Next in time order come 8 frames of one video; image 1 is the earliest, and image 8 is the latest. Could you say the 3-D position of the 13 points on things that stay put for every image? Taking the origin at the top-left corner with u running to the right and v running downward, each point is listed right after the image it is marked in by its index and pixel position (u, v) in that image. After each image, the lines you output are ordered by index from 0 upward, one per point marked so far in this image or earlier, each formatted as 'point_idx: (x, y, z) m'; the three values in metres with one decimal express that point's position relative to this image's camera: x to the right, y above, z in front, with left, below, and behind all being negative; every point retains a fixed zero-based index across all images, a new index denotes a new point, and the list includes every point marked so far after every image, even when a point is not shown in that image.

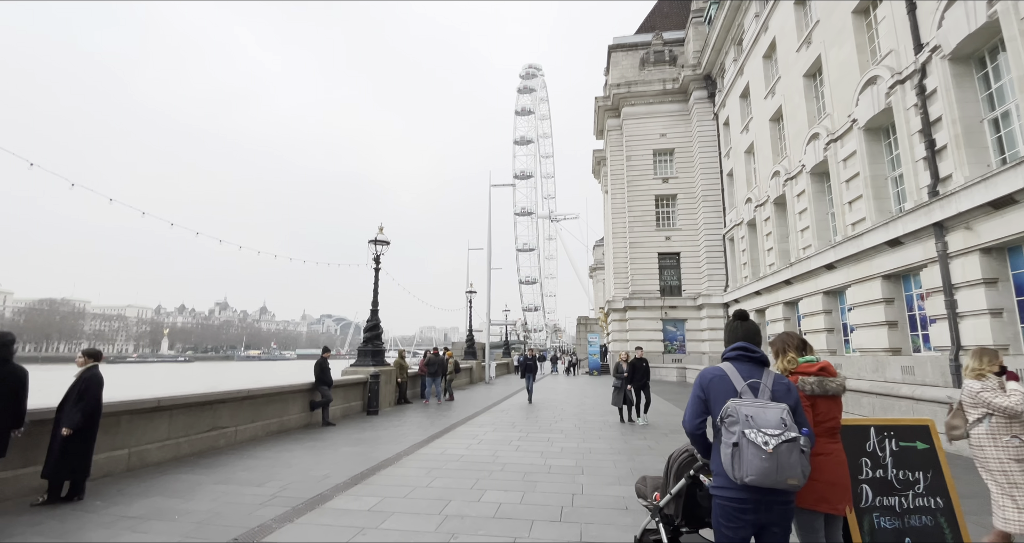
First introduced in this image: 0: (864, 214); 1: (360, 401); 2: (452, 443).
0: (+9.7, +1.6, +13.3) m
1: (-3.4, -2.9, +10.8) m
2: (-0.9, -2.6, +7.3) m
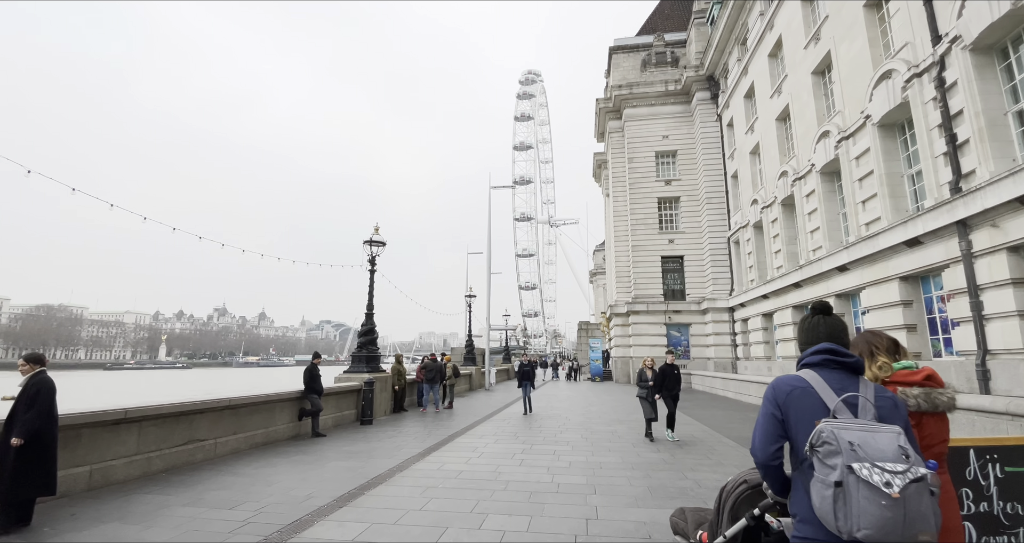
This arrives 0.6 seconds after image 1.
0: (+9.7, +1.5, +12.8) m
1: (-3.4, -2.9, +10.2) m
2: (-0.9, -2.6, +6.7) m
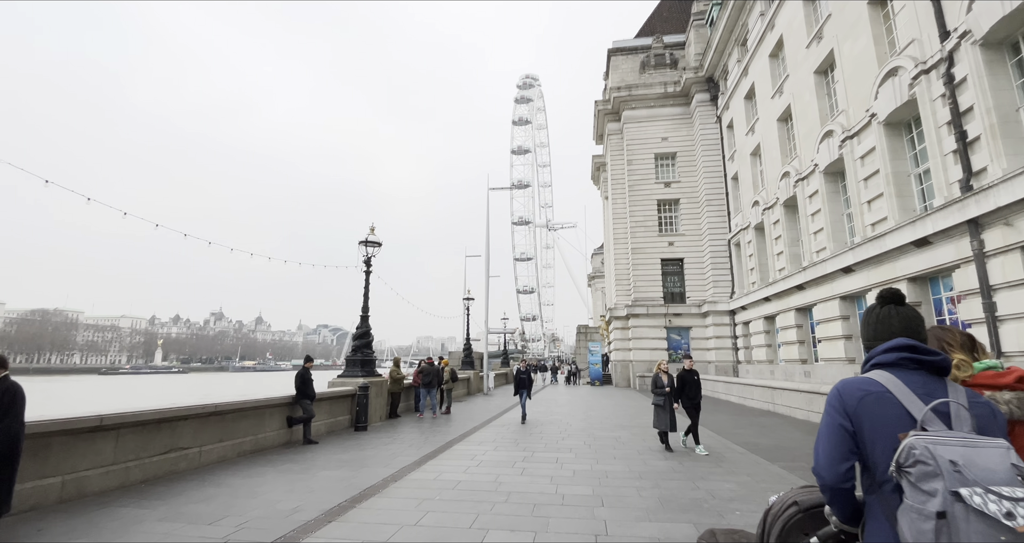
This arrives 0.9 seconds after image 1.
0: (+9.7, +1.5, +12.6) m
1: (-3.4, -3.0, +9.9) m
2: (-0.9, -2.6, +6.4) m
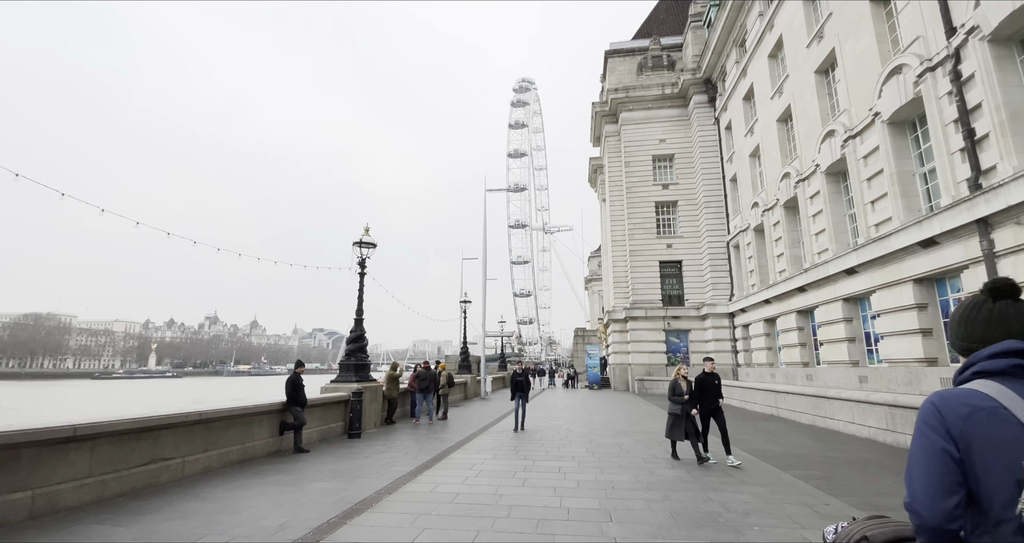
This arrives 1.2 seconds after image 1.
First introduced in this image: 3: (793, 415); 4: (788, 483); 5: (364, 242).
0: (+9.7, +1.5, +12.4) m
1: (-3.4, -3.0, +9.6) m
2: (-0.8, -2.6, +6.1) m
3: (+7.1, -3.7, +12.3) m
4: (+3.3, -2.5, +5.7) m
5: (-3.4, +0.7, +11.2) m
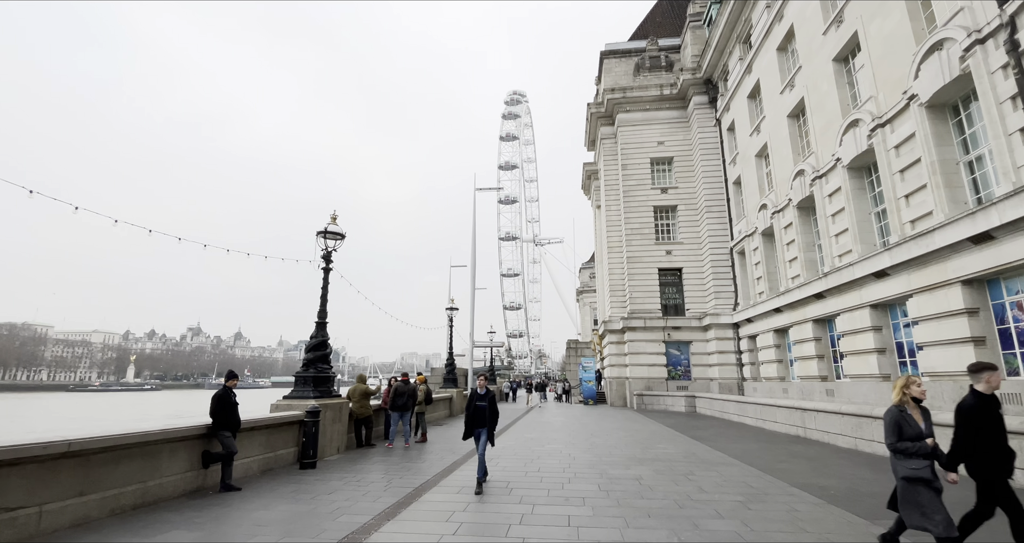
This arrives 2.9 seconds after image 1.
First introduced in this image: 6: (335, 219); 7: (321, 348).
0: (+9.5, +1.4, +11.0) m
1: (-3.6, -2.8, +7.8) m
2: (-0.9, -2.4, +4.4) m
3: (+6.9, -3.7, +10.7) m
4: (+3.2, -2.3, +4.1) m
5: (-3.6, +0.8, +9.5) m
6: (-3.5, +1.0, +9.7) m
7: (-3.5, -1.4, +8.8) m
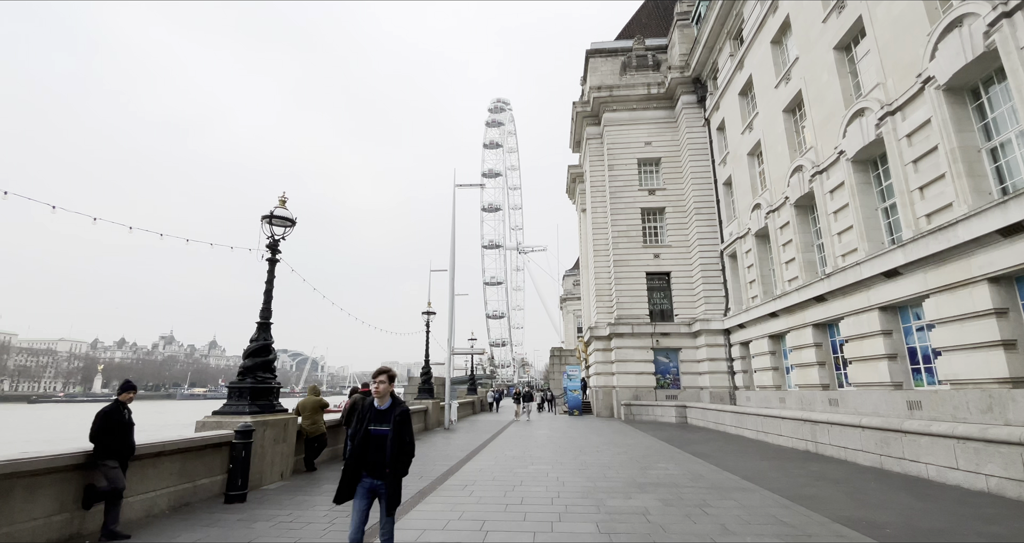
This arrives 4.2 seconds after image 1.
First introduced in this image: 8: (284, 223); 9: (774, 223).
0: (+9.1, +1.5, +10.1) m
1: (-3.9, -2.7, +6.4) m
2: (-1.1, -2.1, +3.1) m
3: (+6.5, -3.6, +9.6) m
4: (+3.0, -2.1, +2.9) m
5: (-3.9, +0.9, +8.1) m
6: (-3.9, +1.2, +8.3) m
7: (-3.8, -1.2, +7.4) m
8: (-3.9, +0.8, +8.2) m
9: (+9.5, +1.8, +17.5) m
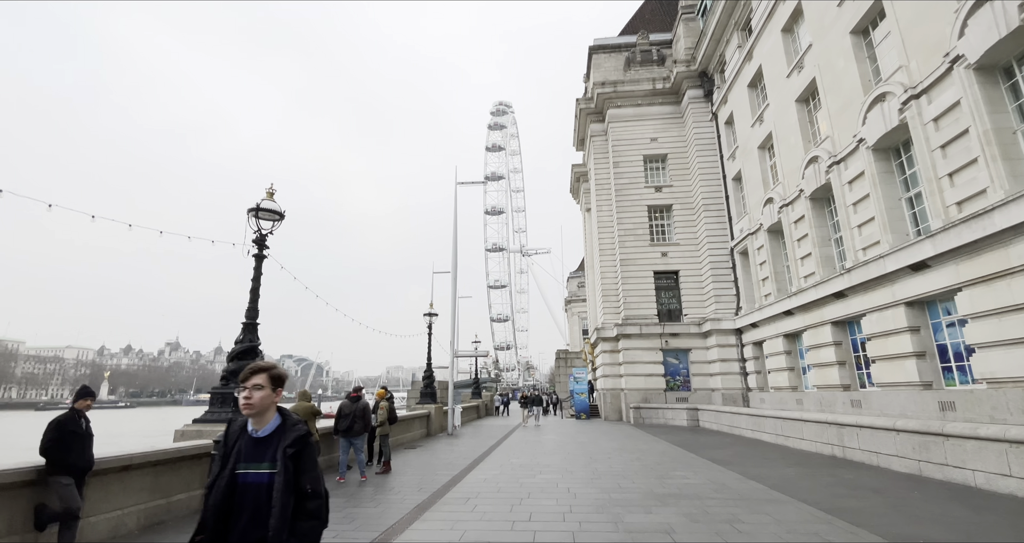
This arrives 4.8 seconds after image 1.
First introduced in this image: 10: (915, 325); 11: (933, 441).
0: (+9.1, +1.7, +9.4) m
1: (-3.8, -2.6, +5.8) m
2: (-1.1, -2.0, +2.5) m
3: (+6.6, -3.5, +9.0) m
4: (+3.1, -2.0, +2.3) m
5: (-3.9, +1.0, +7.6) m
6: (-3.8, +1.2, +7.8) m
7: (-3.7, -1.2, +6.9) m
8: (-3.8, +0.9, +7.7) m
9: (+9.6, +1.9, +16.8) m
10: (+9.3, -1.2, +11.2) m
11: (+6.5, -2.6, +7.5) m
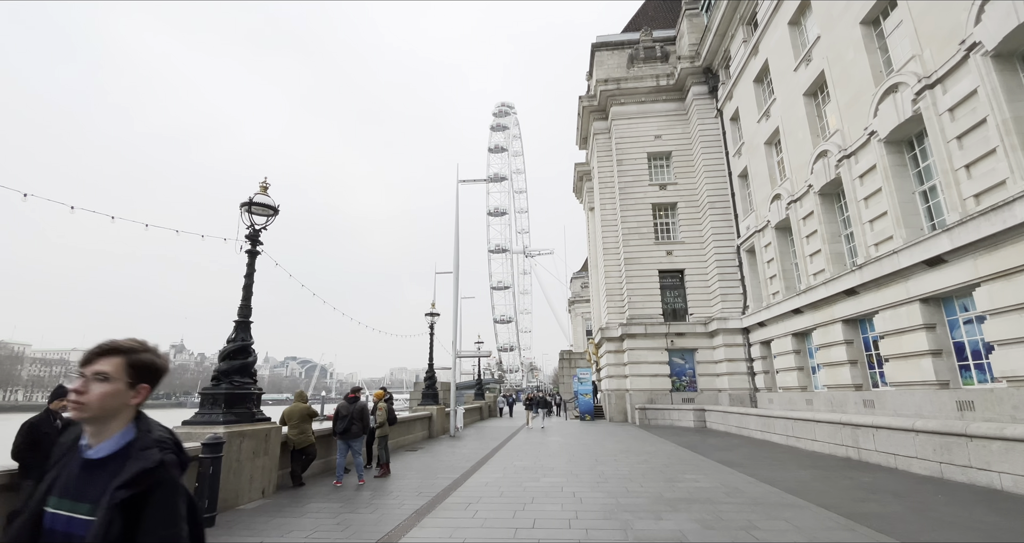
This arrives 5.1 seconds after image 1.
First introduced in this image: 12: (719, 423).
0: (+9.2, +1.8, +9.1) m
1: (-3.7, -2.6, +5.5) m
2: (-1.1, -2.0, +2.2) m
3: (+6.7, -3.4, +8.7) m
4: (+3.1, -1.9, +2.0) m
5: (-3.8, +1.0, +7.3) m
6: (-3.8, +1.3, +7.5) m
7: (-3.7, -1.1, +6.6) m
8: (-3.8, +0.9, +7.5) m
9: (+9.7, +2.0, +16.5) m
10: (+9.4, -1.1, +10.8) m
11: (+6.6, -2.5, +7.2) m
12: (+7.6, -5.5, +17.7) m
